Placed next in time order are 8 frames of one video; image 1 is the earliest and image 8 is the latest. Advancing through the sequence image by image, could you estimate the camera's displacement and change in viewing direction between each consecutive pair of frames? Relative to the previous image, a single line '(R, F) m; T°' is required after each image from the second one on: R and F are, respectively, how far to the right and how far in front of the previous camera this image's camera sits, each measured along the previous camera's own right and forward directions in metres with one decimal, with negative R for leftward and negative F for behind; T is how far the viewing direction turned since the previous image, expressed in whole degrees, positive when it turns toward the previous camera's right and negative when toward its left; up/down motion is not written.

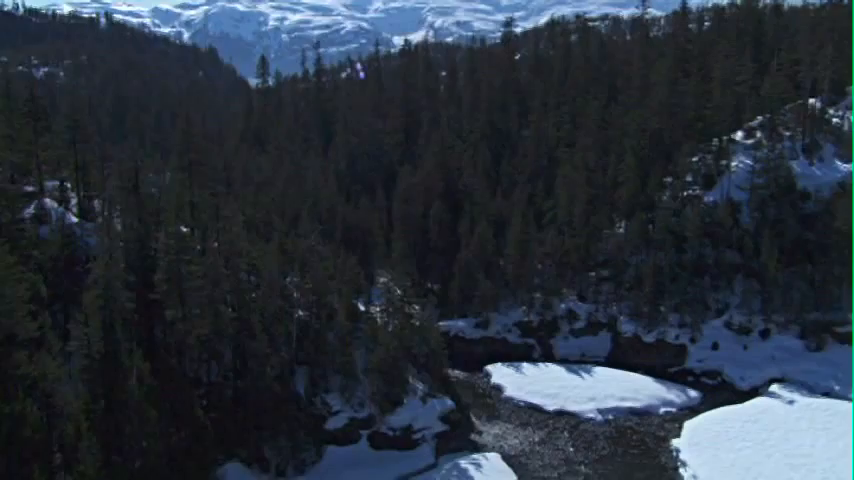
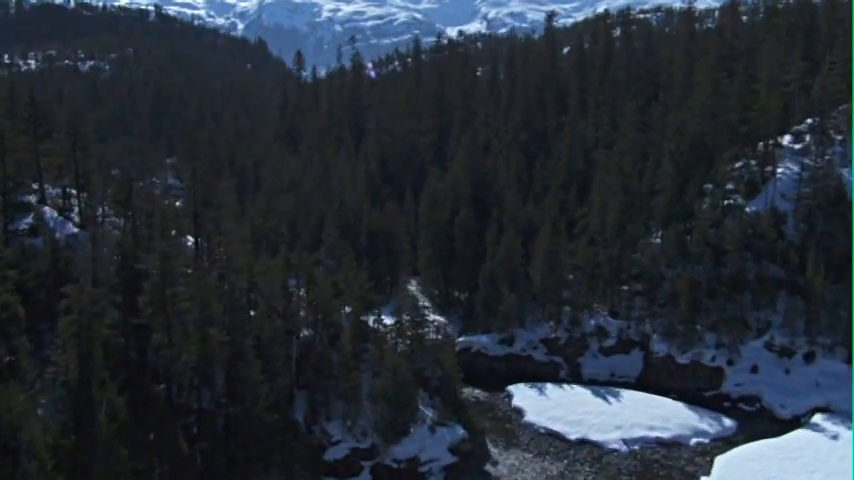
(+1.6, +2.8) m; -3°
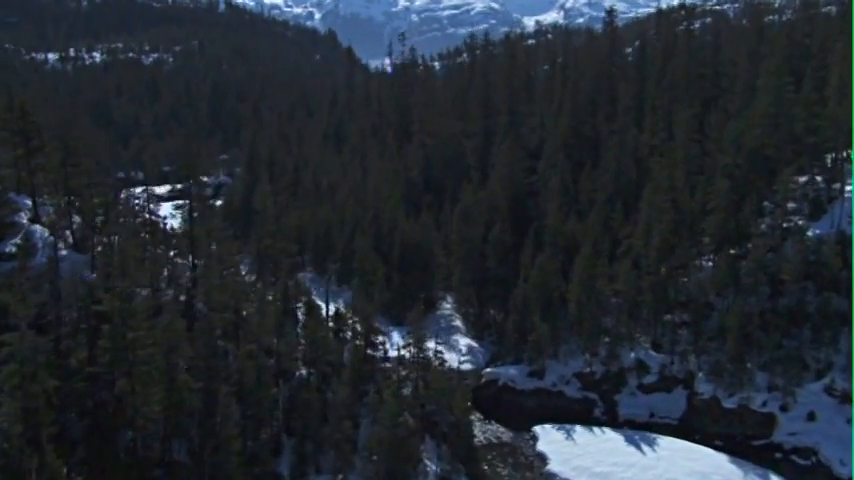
(+2.4, +4.2) m; -4°
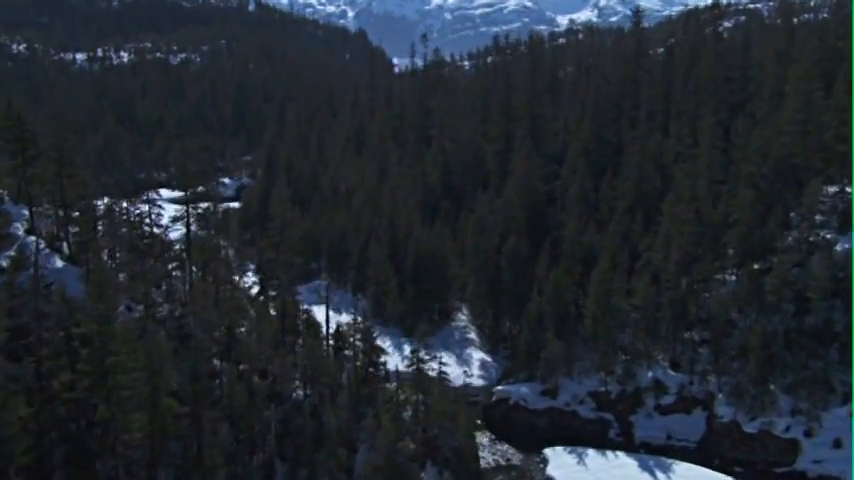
(+1.0, +1.7) m; -2°
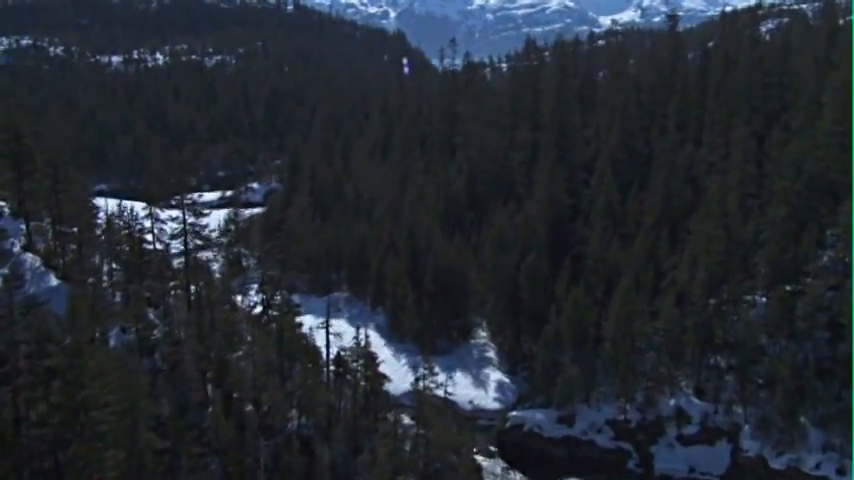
(+1.2, +2.0) m; -2°
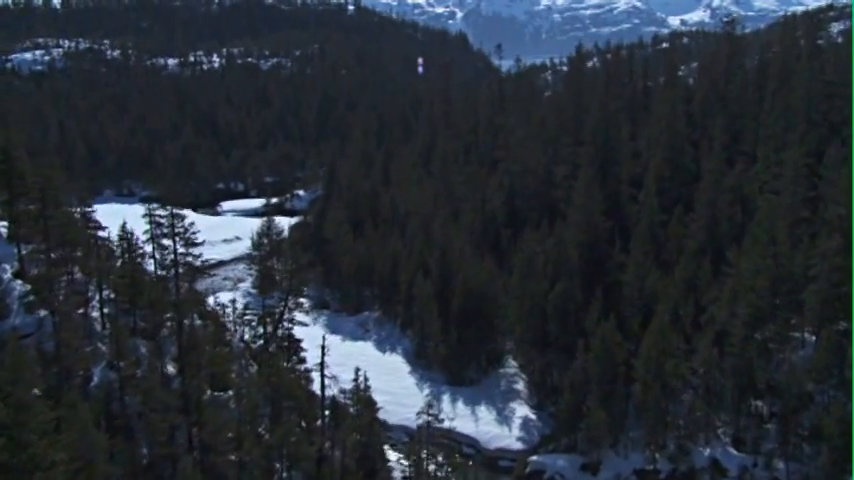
(+2.0, +3.1) m; -4°
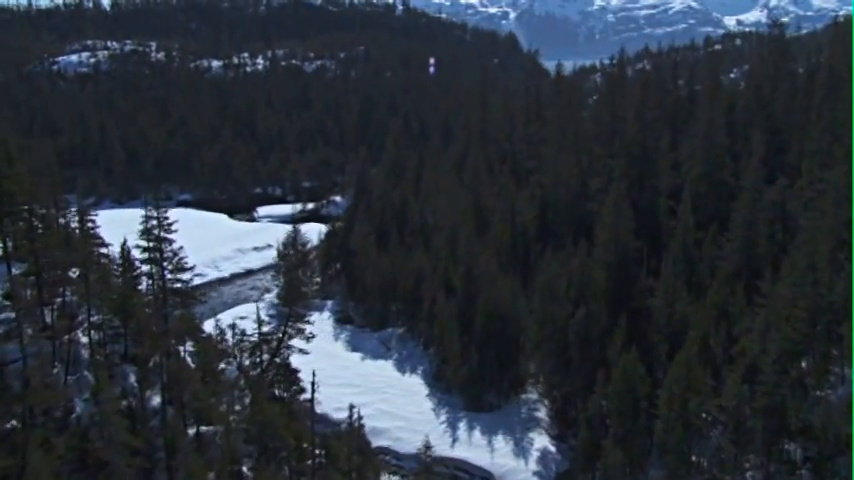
(+1.6, +2.4) m; -3°
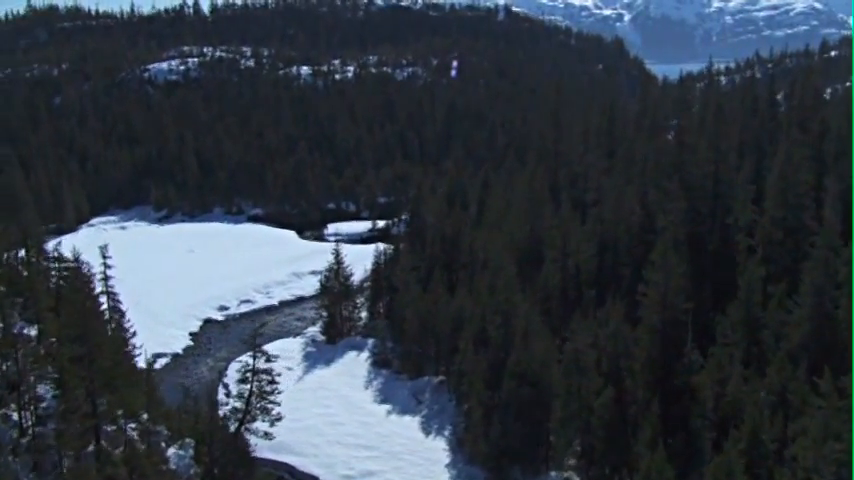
(+3.9, +6.0) m; -6°
